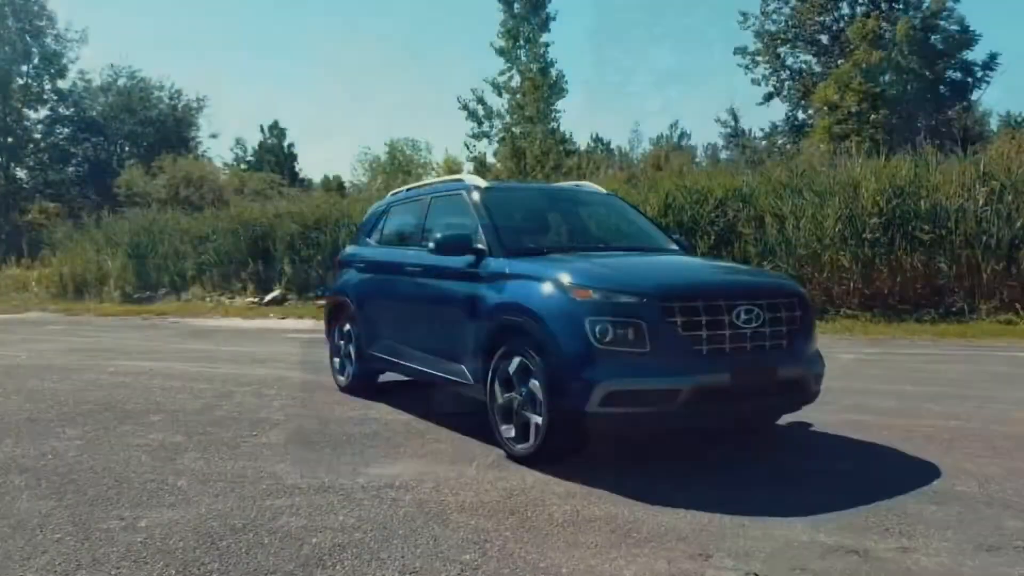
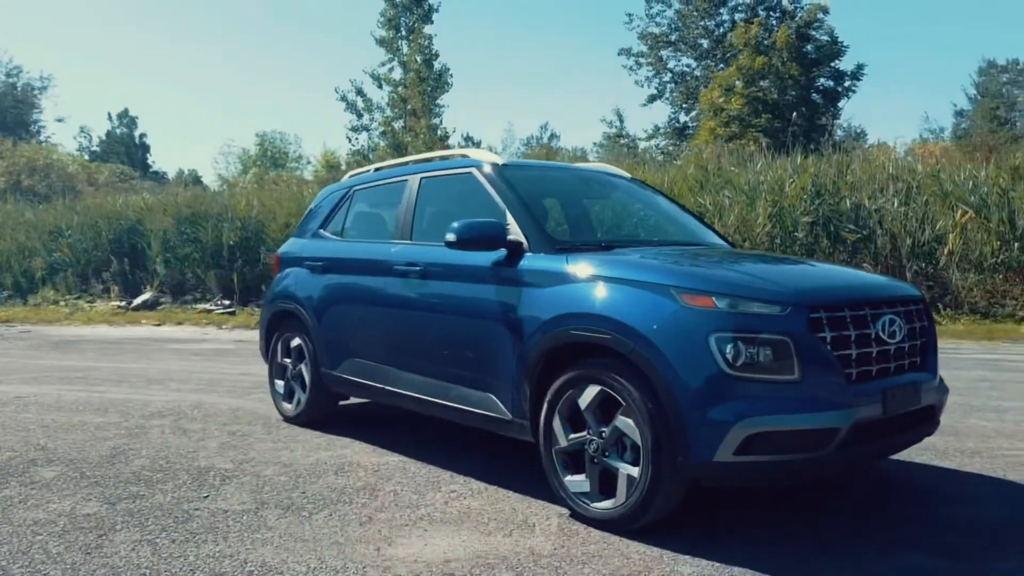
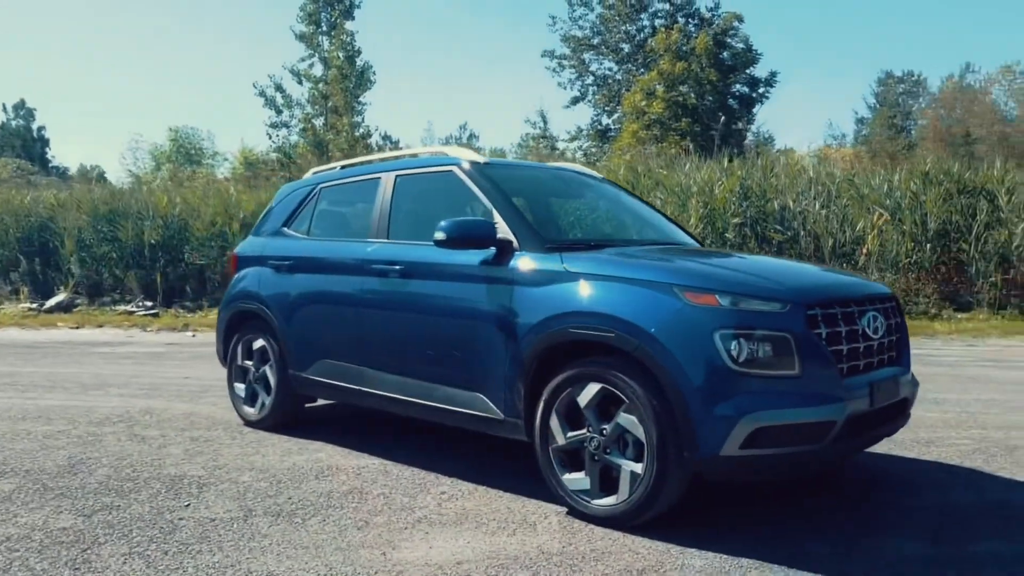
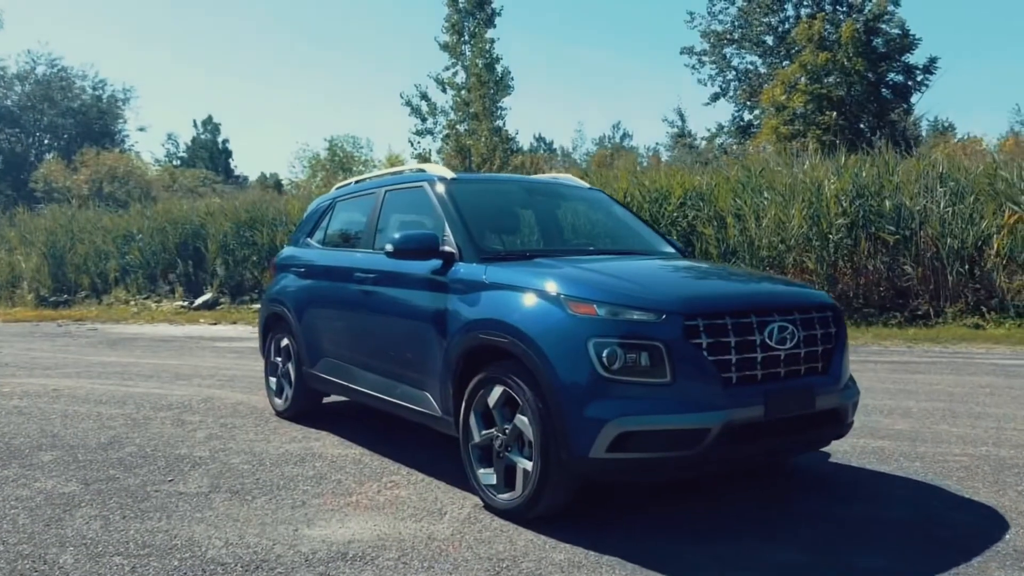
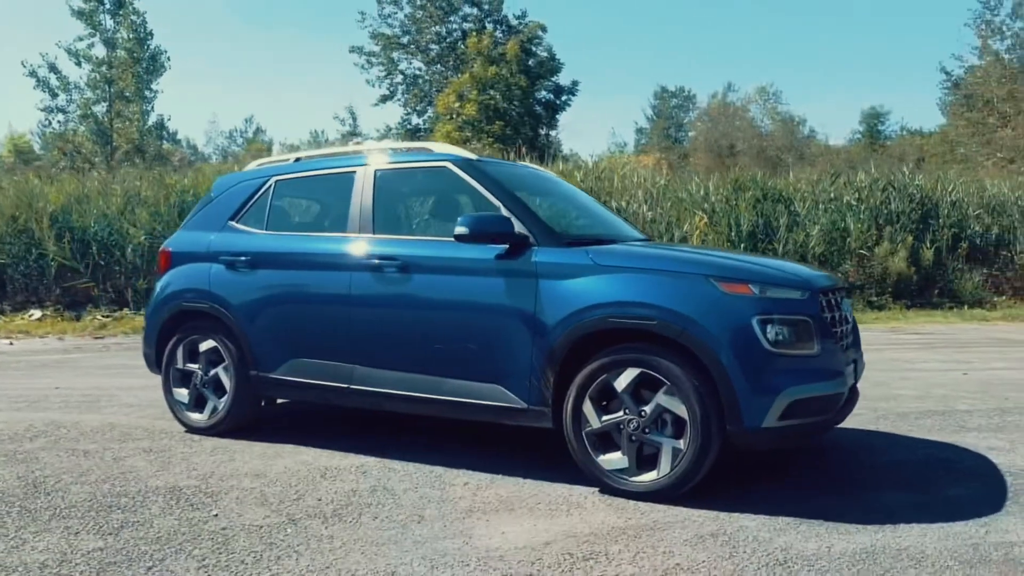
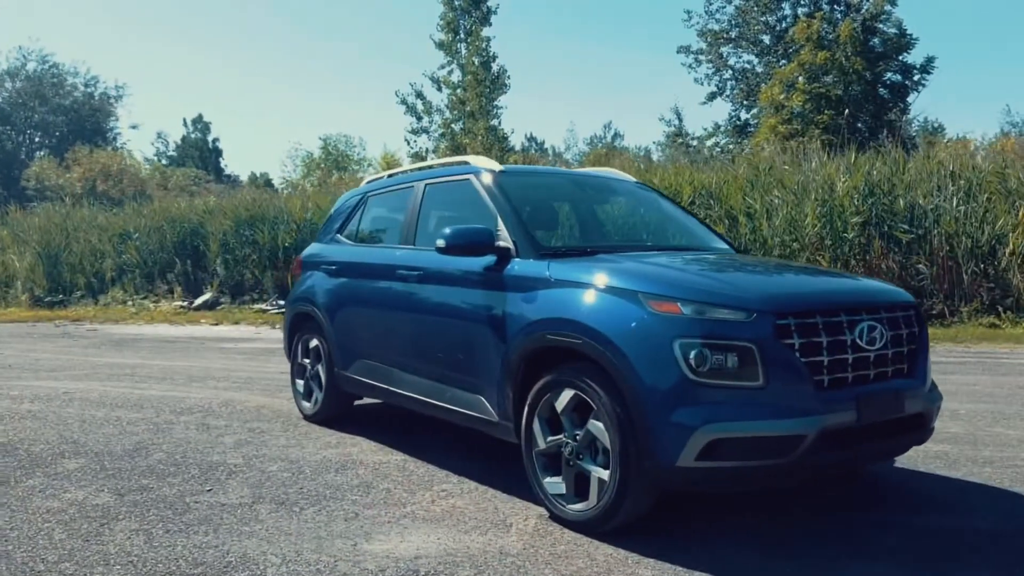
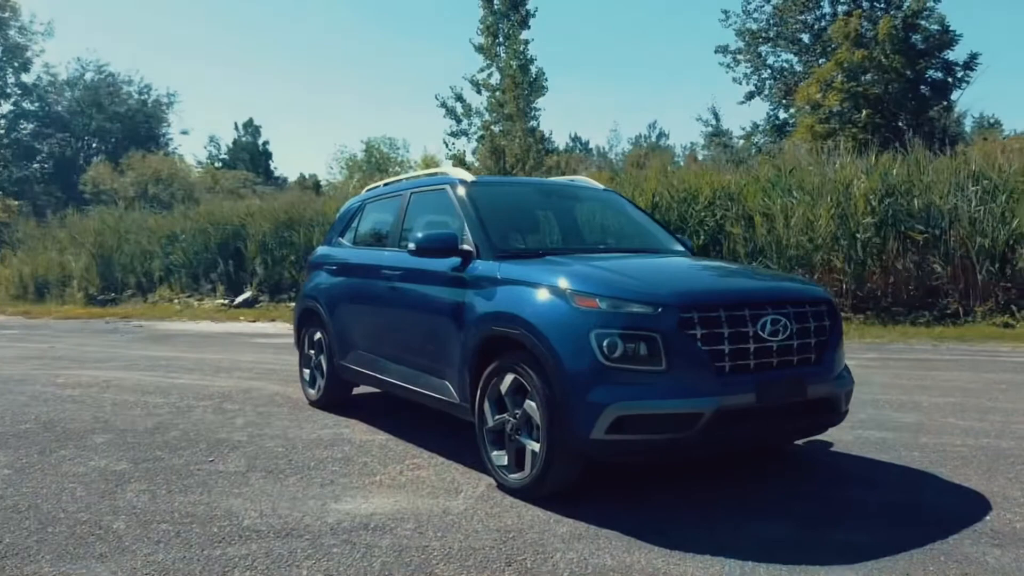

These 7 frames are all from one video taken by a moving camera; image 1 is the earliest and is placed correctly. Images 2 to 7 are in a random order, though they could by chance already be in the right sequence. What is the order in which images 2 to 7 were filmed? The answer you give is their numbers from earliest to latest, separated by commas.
7, 4, 6, 2, 3, 5
